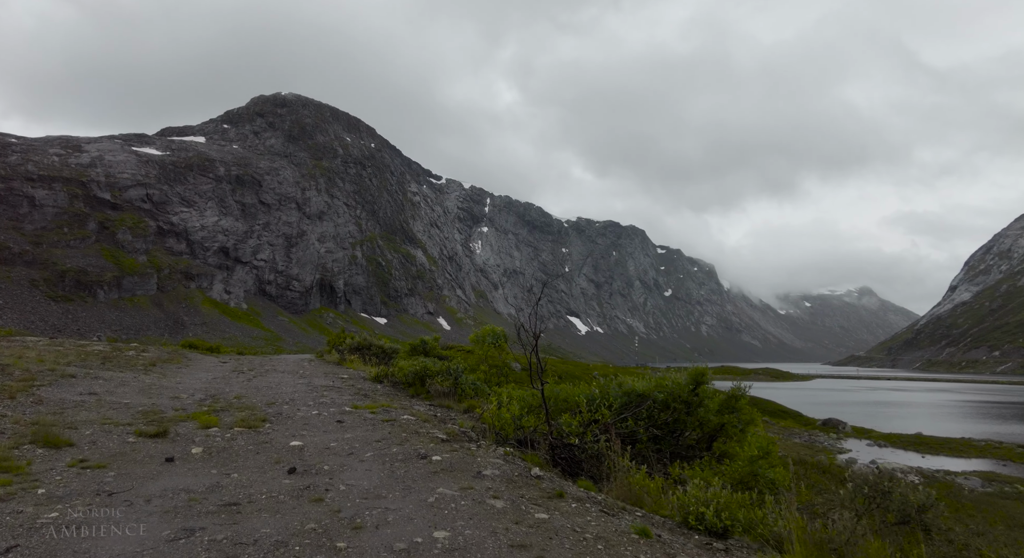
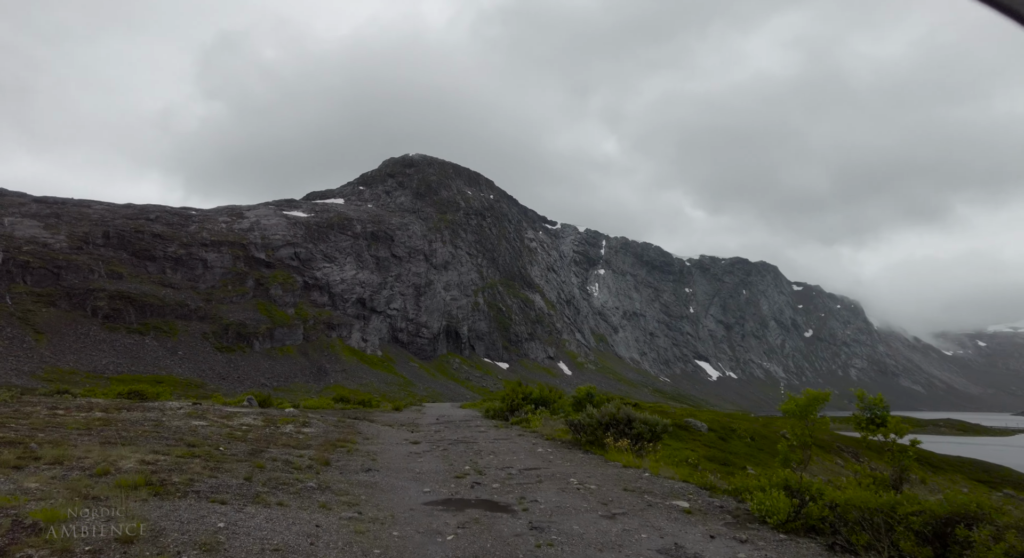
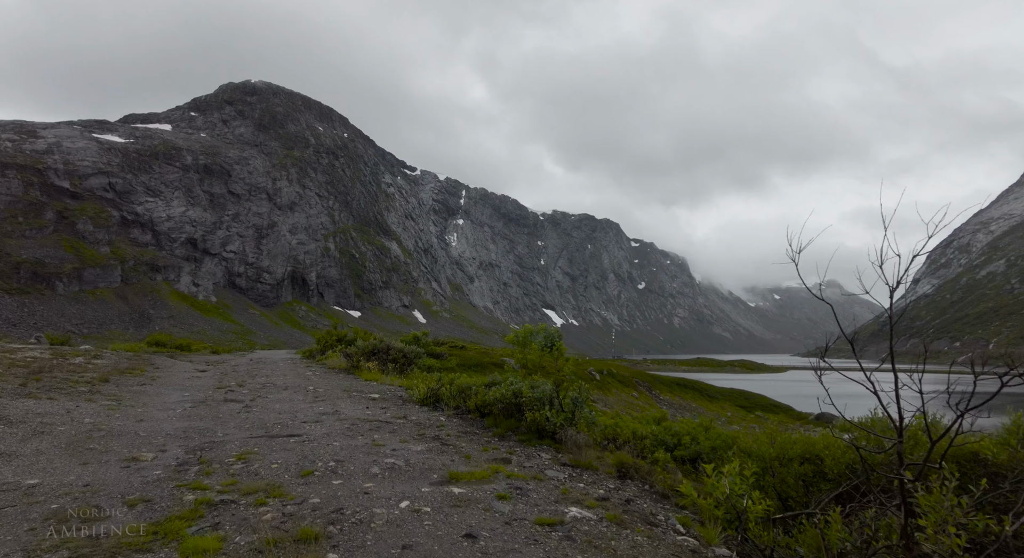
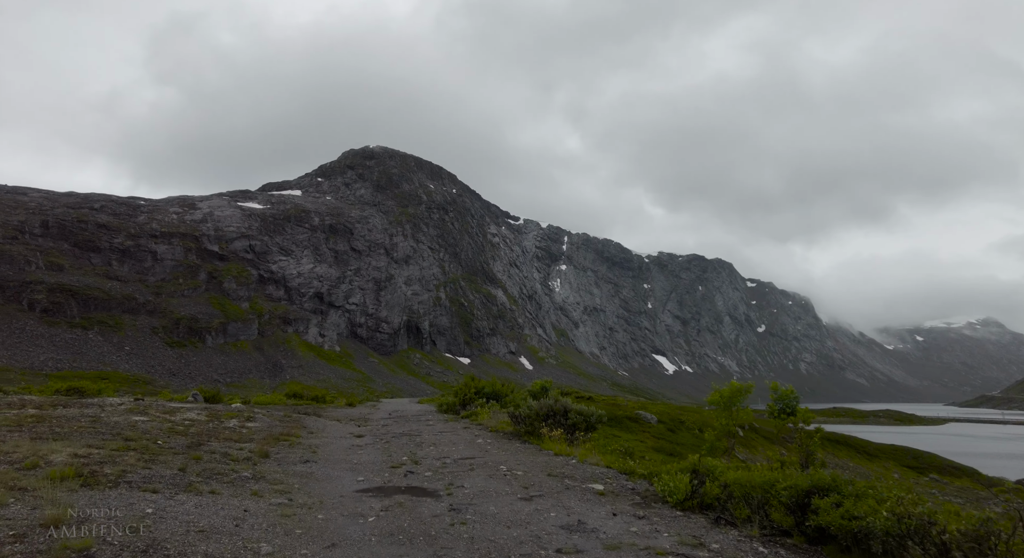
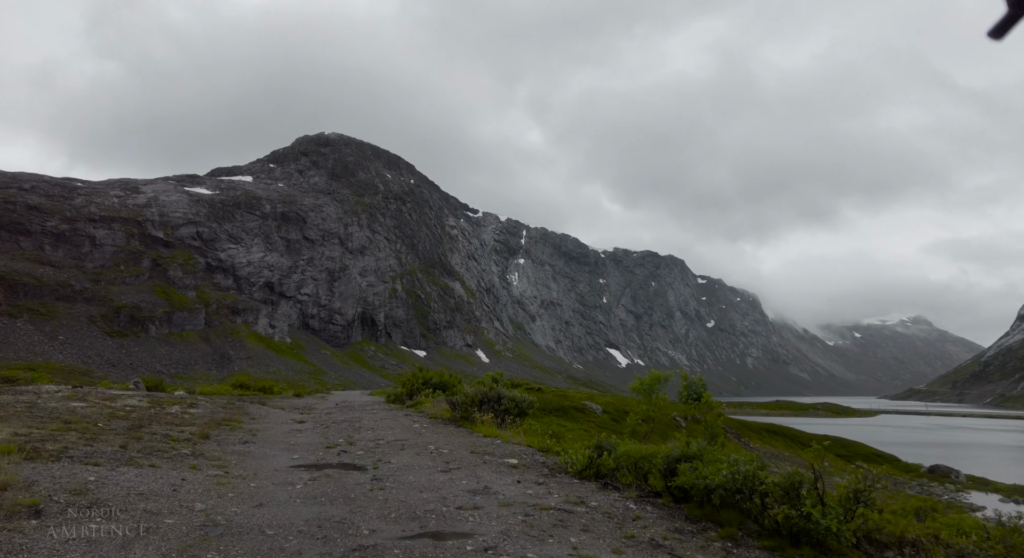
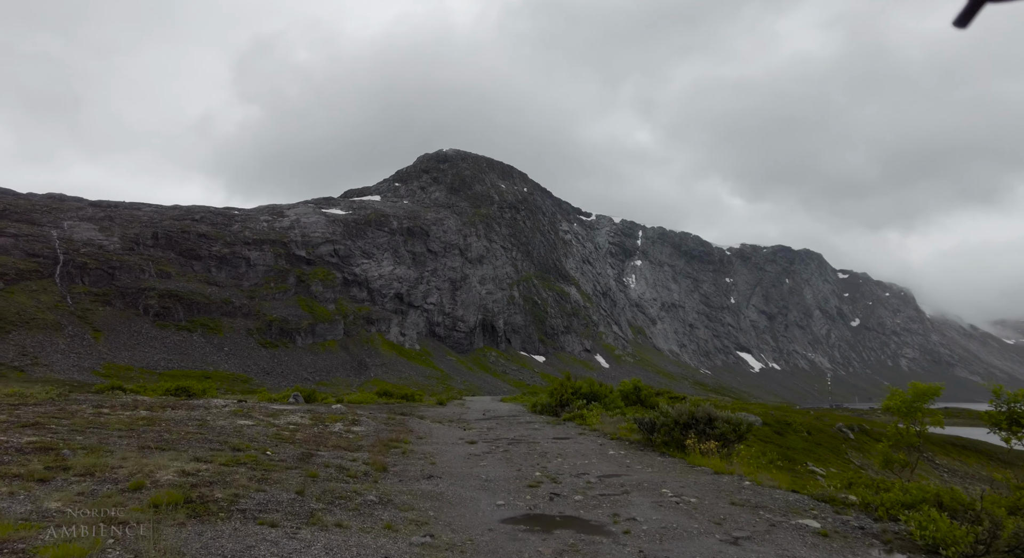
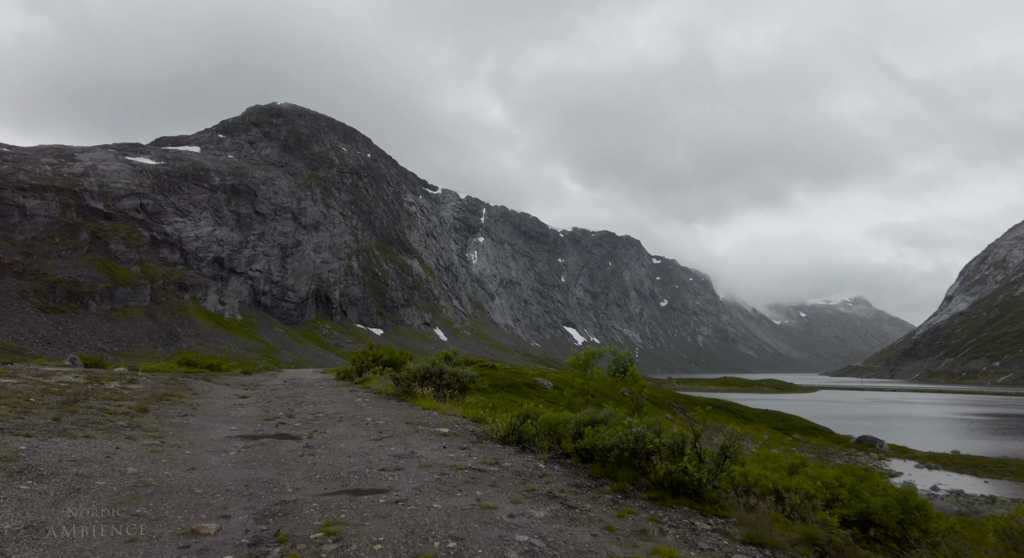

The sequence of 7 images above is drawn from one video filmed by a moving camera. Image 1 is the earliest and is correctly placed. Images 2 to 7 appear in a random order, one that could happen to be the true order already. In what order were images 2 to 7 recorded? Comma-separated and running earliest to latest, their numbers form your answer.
3, 7, 5, 4, 2, 6
